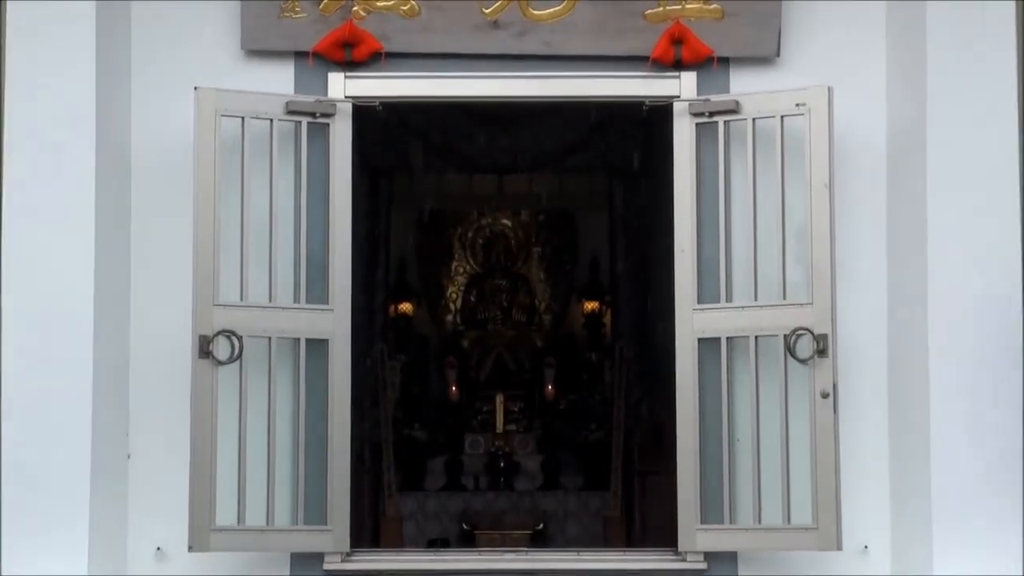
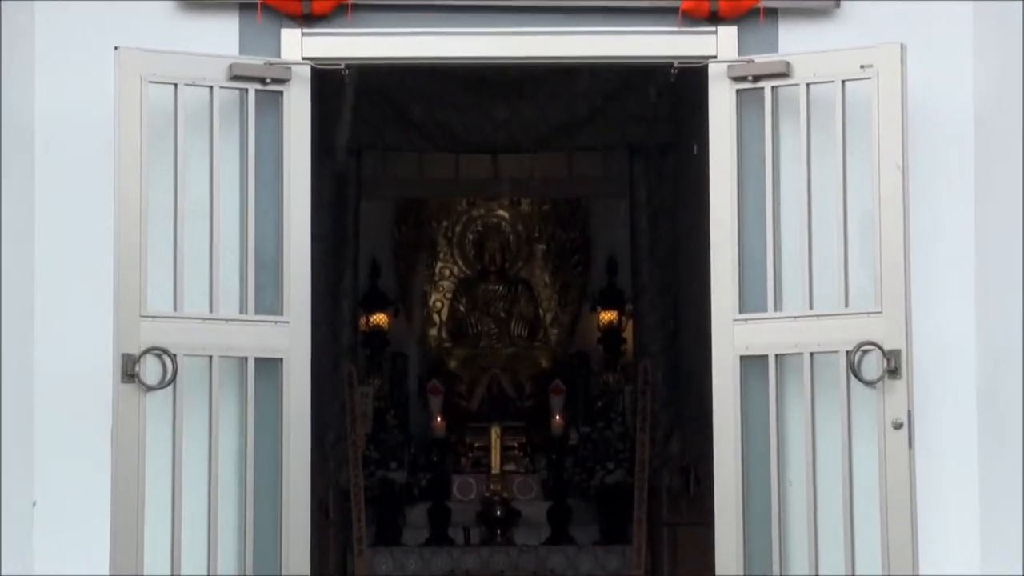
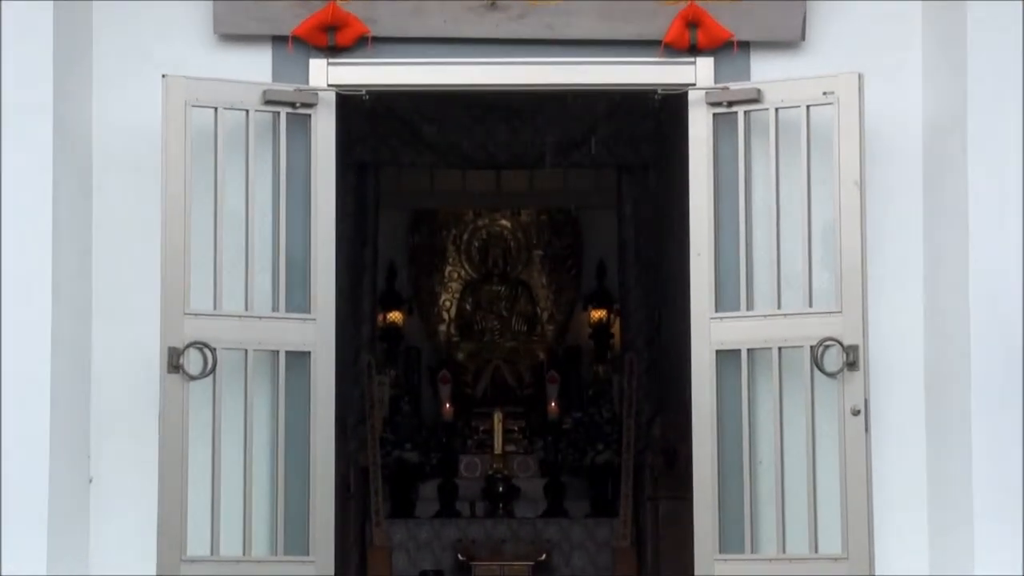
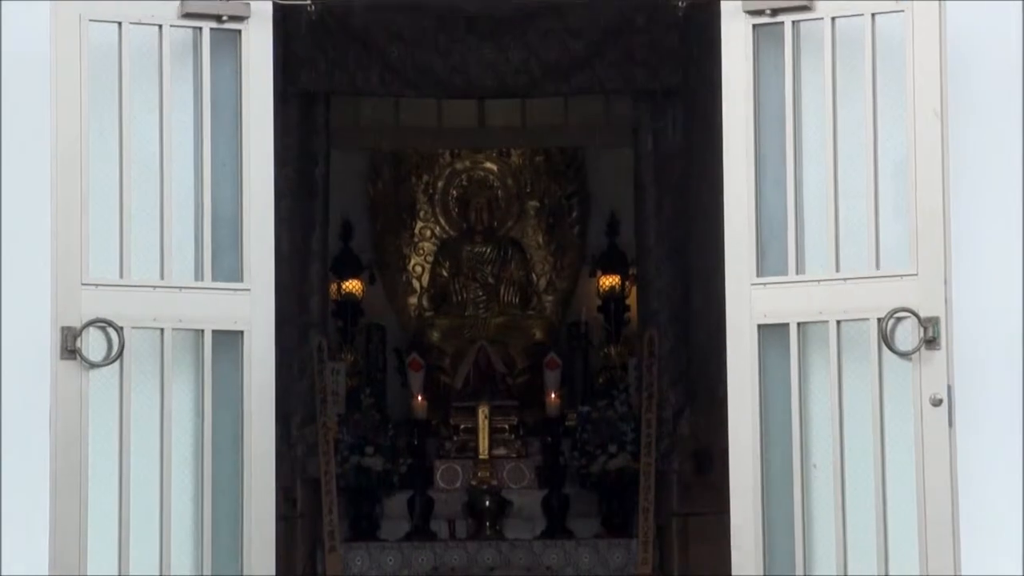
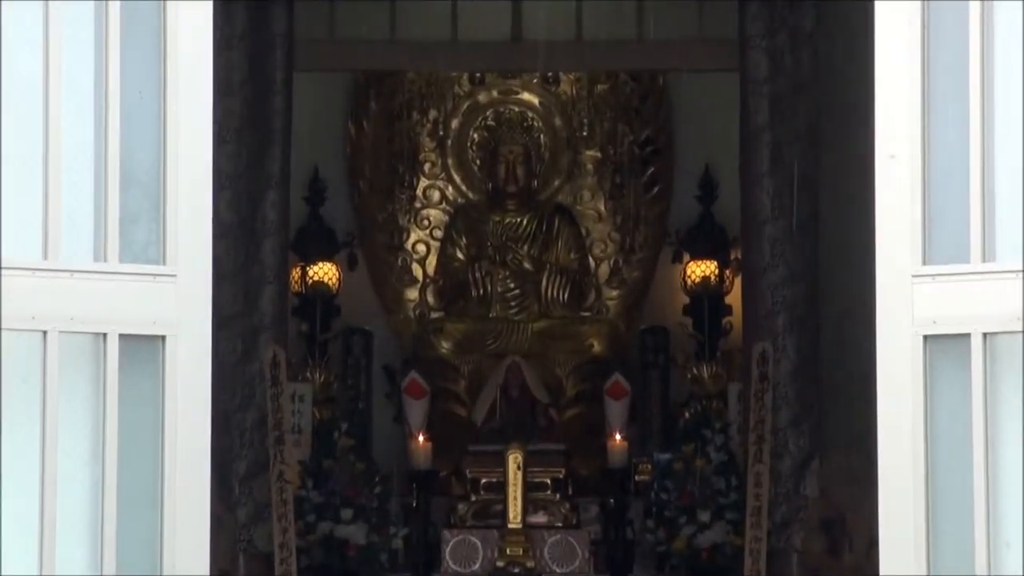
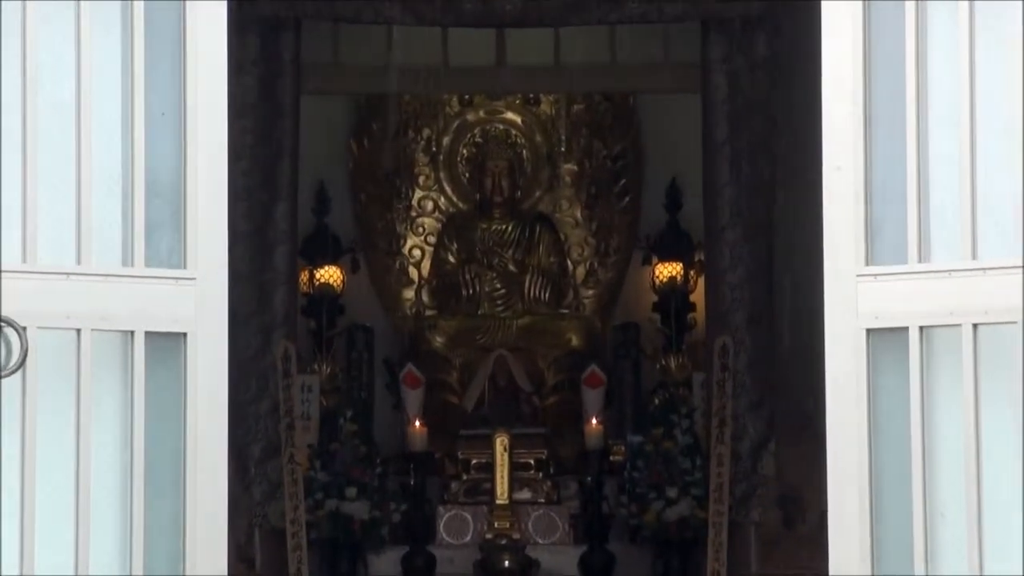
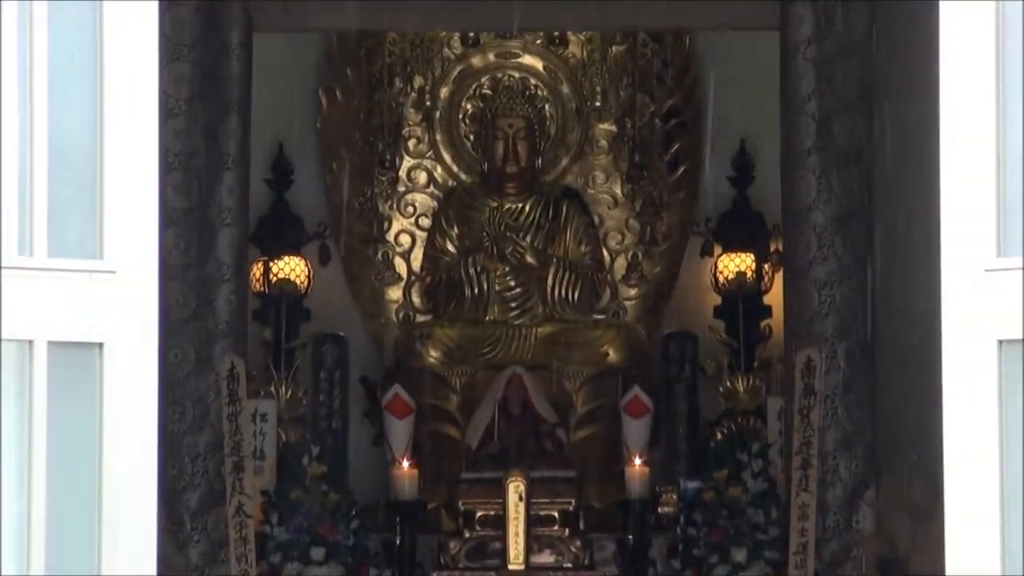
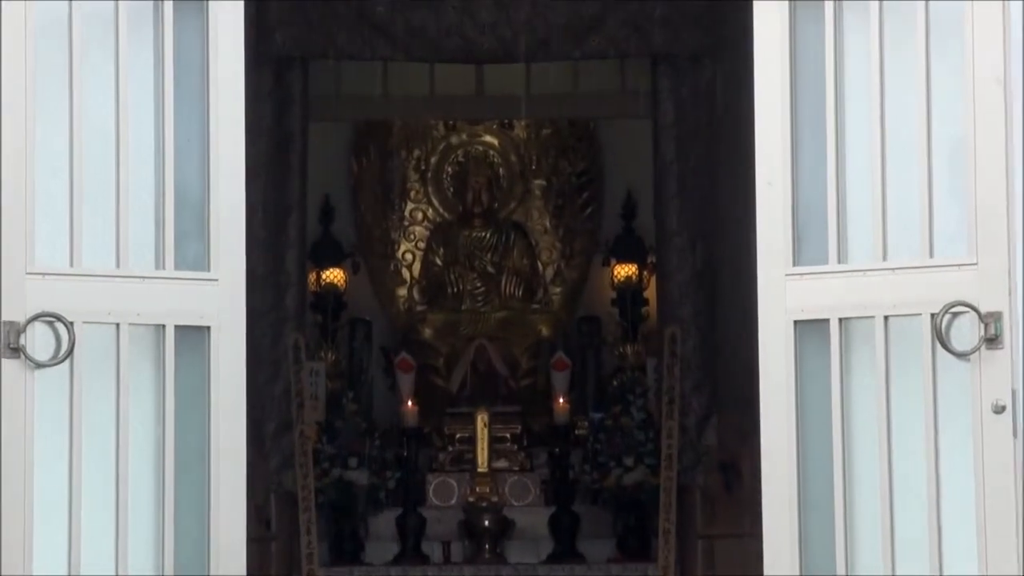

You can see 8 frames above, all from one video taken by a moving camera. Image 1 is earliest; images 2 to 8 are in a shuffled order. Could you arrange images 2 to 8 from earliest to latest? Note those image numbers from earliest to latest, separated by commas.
3, 2, 4, 8, 6, 5, 7
